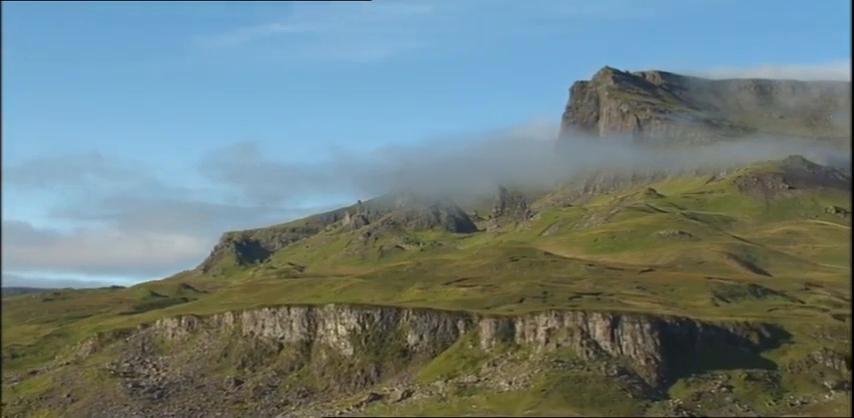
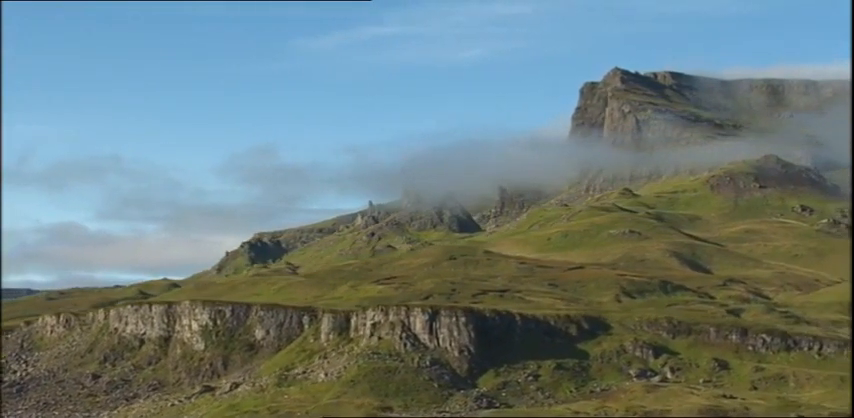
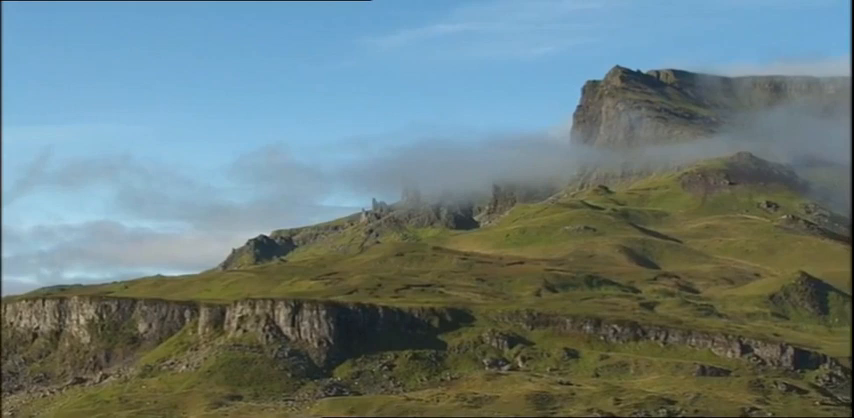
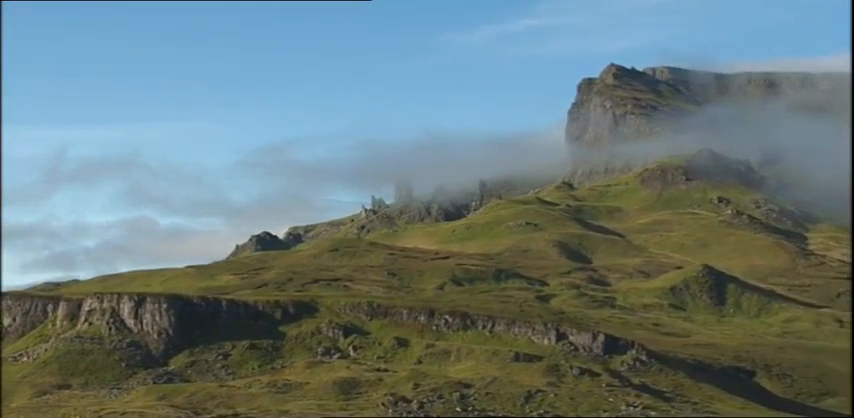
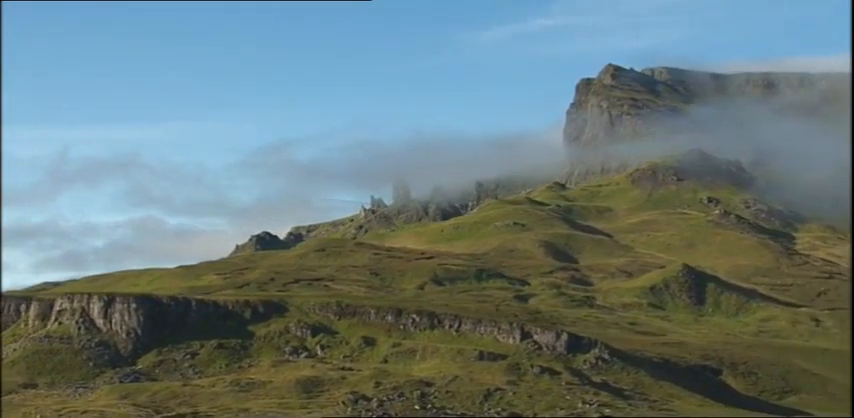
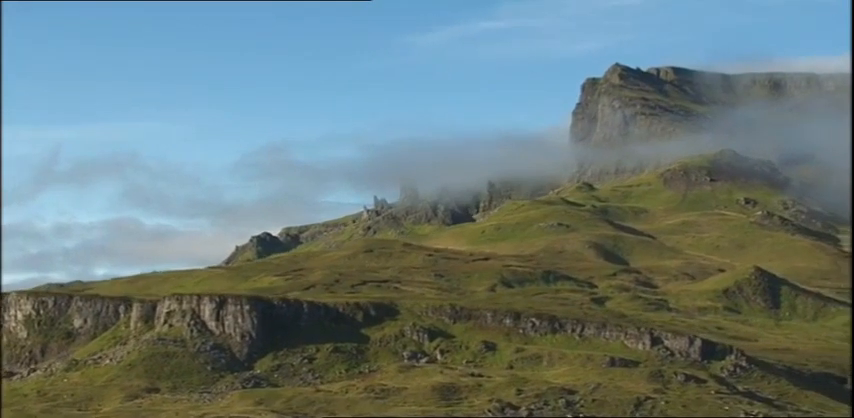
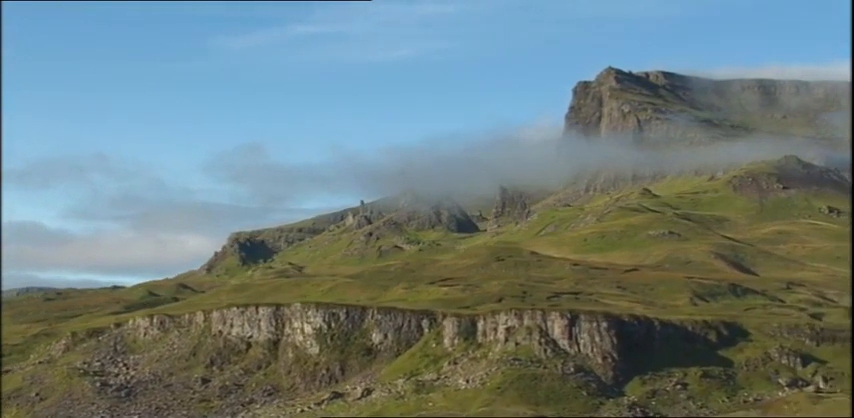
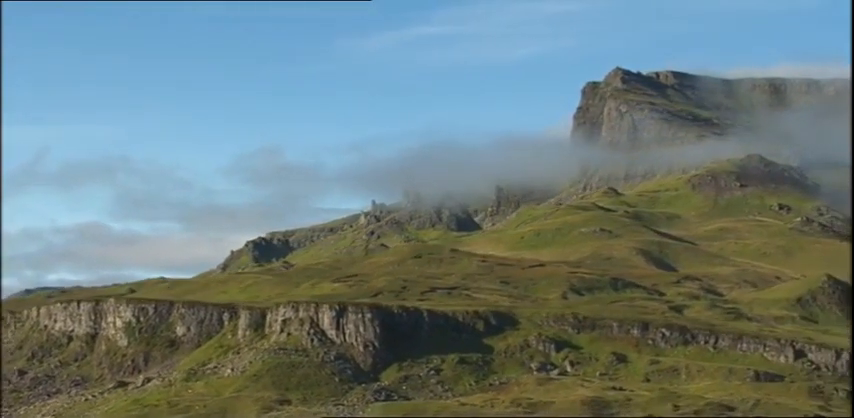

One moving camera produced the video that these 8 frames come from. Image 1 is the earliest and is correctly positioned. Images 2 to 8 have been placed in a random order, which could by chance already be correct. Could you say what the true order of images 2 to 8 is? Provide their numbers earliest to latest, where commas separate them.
7, 2, 8, 3, 6, 4, 5
